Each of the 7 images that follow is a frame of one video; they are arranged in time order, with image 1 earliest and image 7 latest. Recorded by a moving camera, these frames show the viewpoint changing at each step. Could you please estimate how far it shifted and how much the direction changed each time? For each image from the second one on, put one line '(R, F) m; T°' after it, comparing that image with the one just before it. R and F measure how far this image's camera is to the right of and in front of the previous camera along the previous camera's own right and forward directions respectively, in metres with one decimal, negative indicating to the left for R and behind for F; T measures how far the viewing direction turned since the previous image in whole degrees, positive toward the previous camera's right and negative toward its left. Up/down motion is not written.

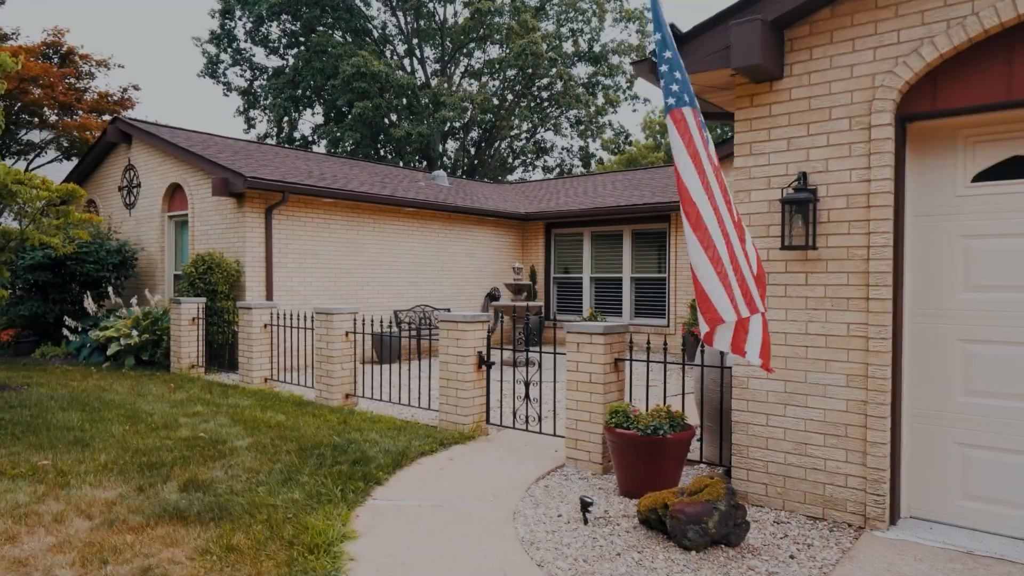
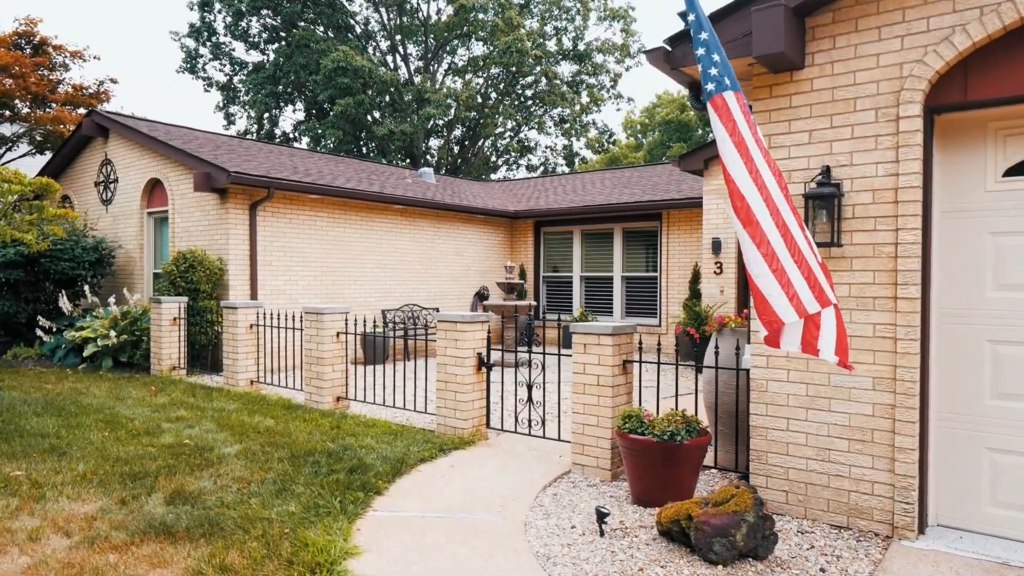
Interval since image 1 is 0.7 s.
(-0.2, +0.2) m; +2°
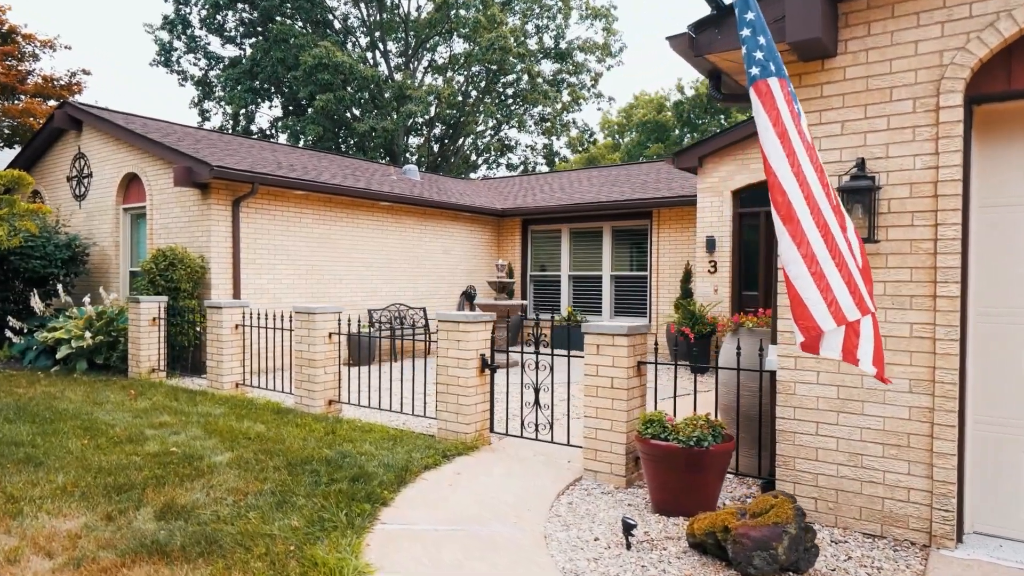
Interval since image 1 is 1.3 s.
(-0.2, +0.2) m; +2°
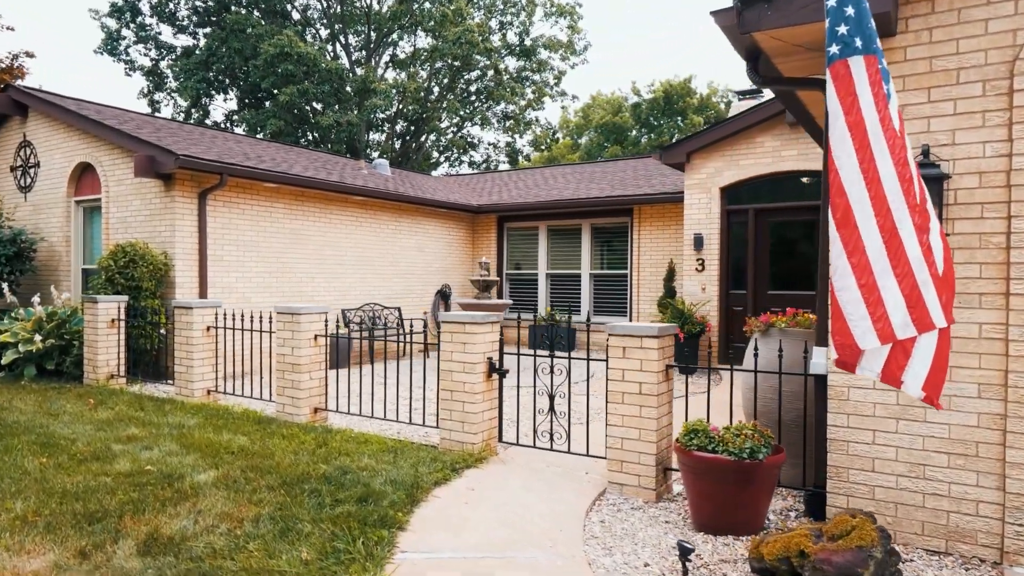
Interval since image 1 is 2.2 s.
(-0.4, +0.4) m; +4°
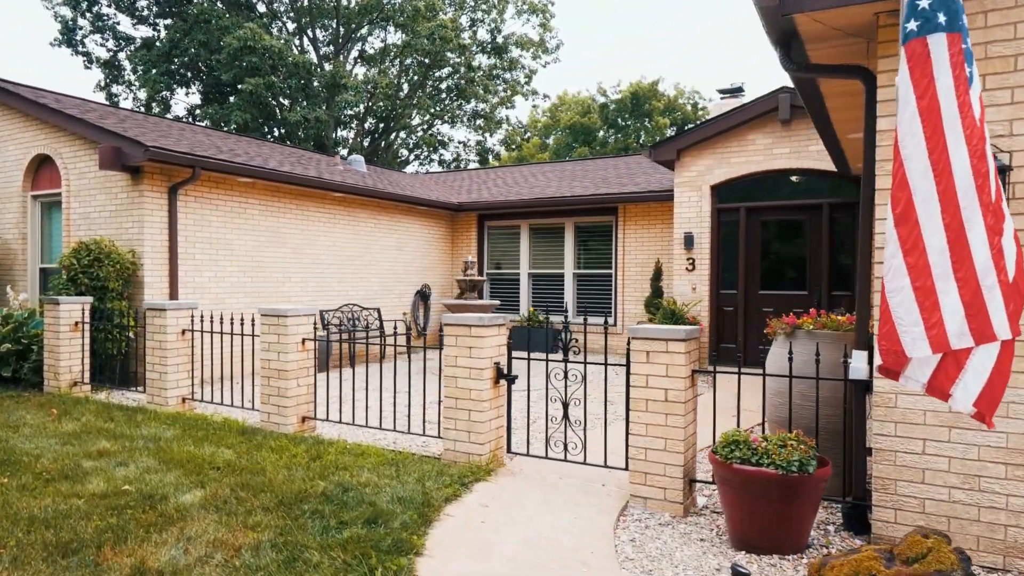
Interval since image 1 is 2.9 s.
(-0.3, +0.3) m; +3°
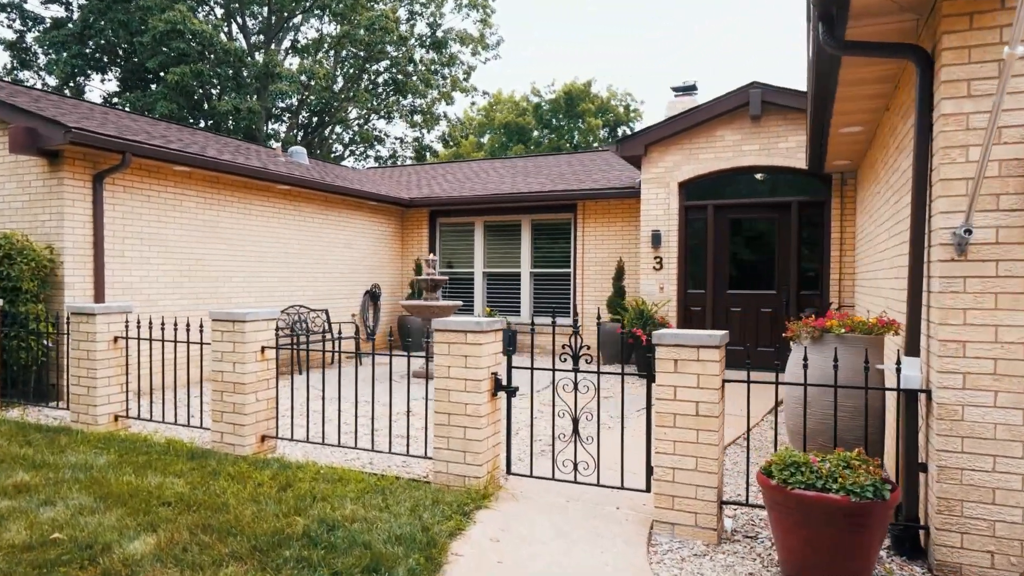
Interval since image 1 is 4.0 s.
(-0.4, +0.5) m; +6°
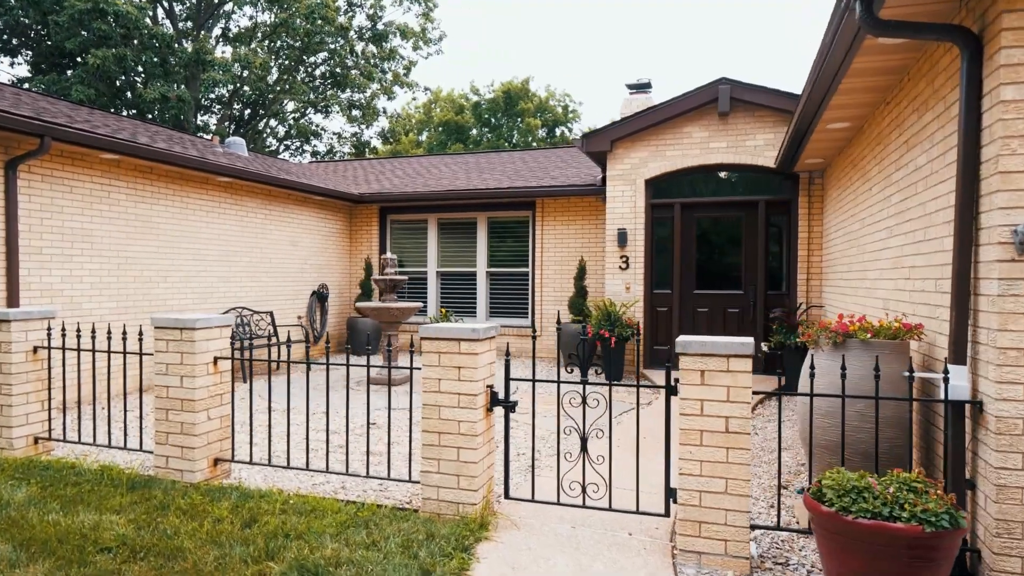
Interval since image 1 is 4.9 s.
(-0.3, +0.5) m; +5°
